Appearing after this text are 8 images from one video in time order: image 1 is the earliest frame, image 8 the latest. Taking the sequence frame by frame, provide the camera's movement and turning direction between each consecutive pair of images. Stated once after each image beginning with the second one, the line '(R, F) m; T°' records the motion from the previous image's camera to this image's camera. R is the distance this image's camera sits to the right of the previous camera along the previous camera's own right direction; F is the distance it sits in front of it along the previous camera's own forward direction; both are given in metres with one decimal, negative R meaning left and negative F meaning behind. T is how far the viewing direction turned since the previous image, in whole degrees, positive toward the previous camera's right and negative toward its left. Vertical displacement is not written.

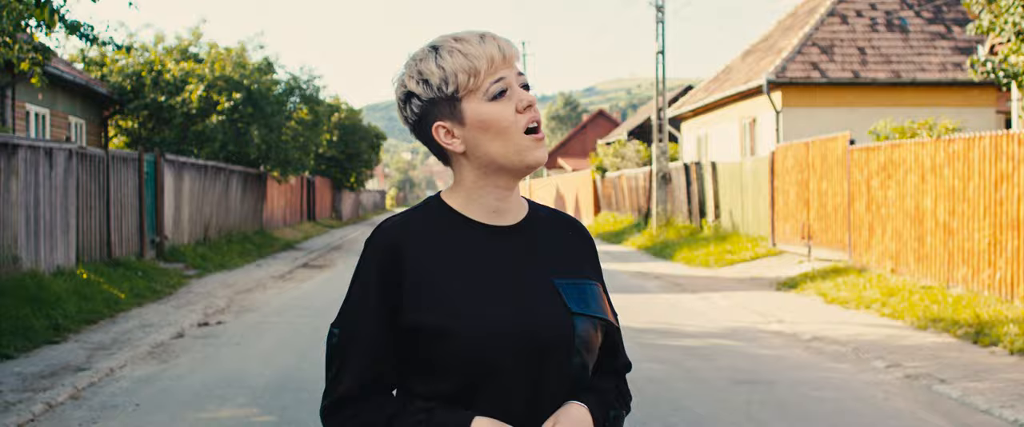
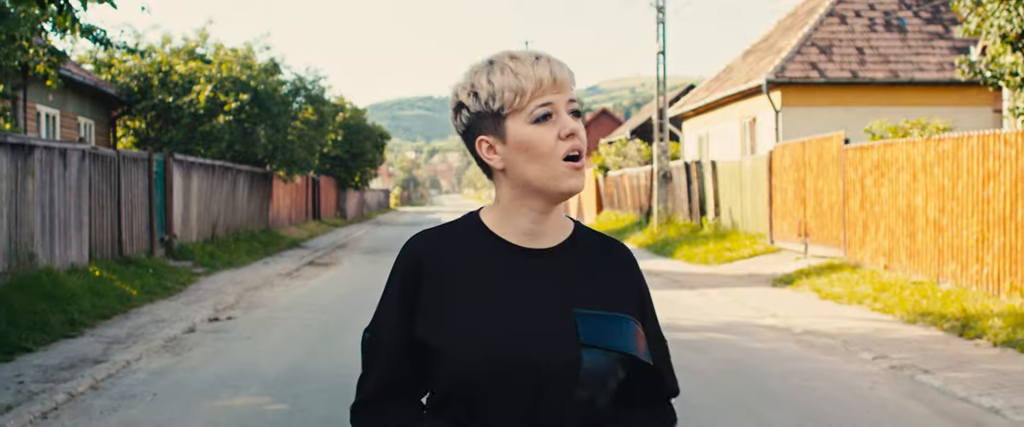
(0.0, -0.3) m; 0°
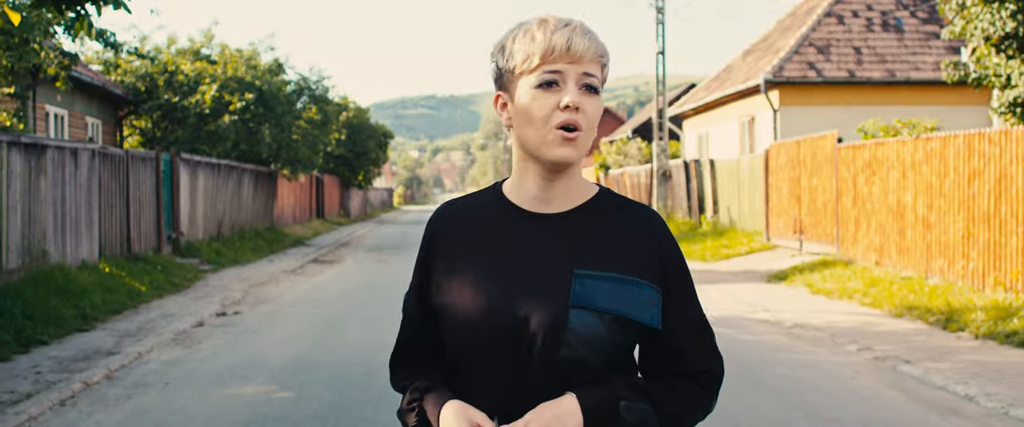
(+0.1, -0.3) m; 0°
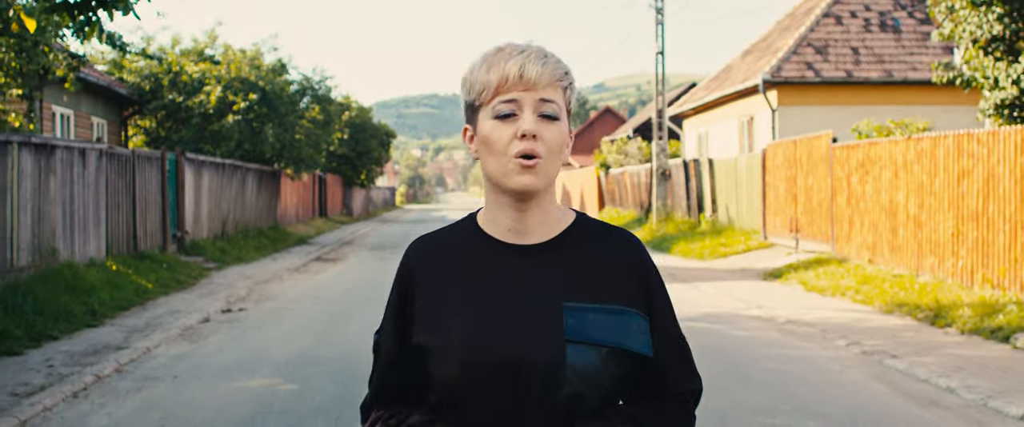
(0.0, -0.3) m; 0°
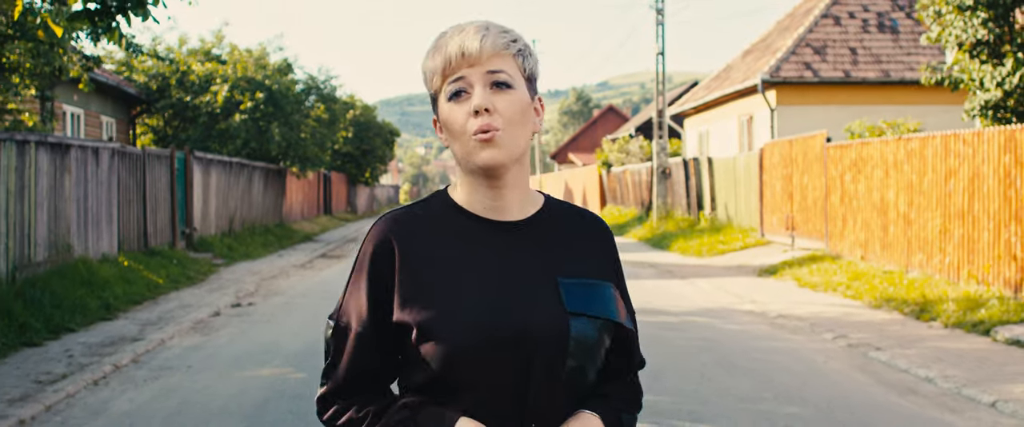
(0.0, -0.4) m; 0°
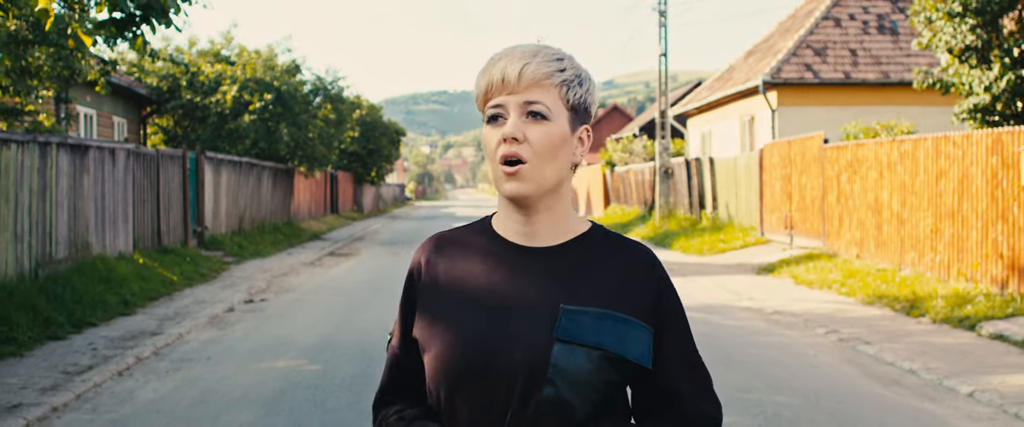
(0.0, -0.4) m; 0°
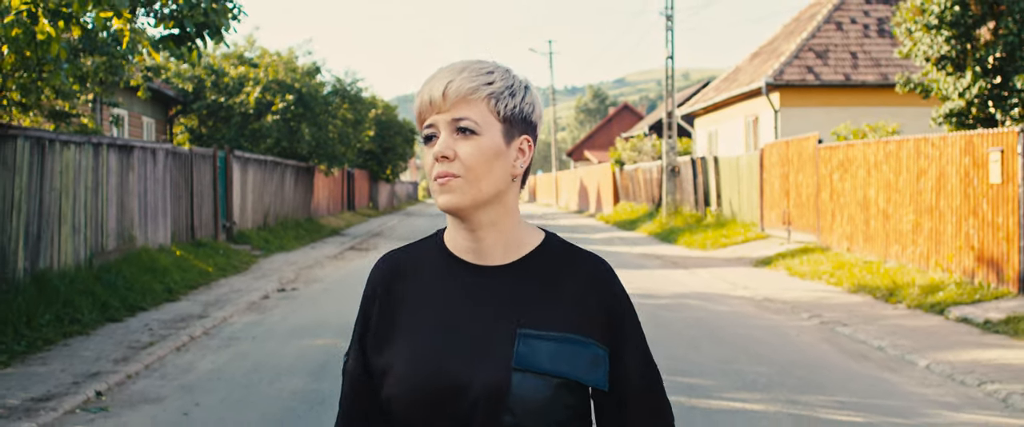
(0.0, -1.1) m; -1°
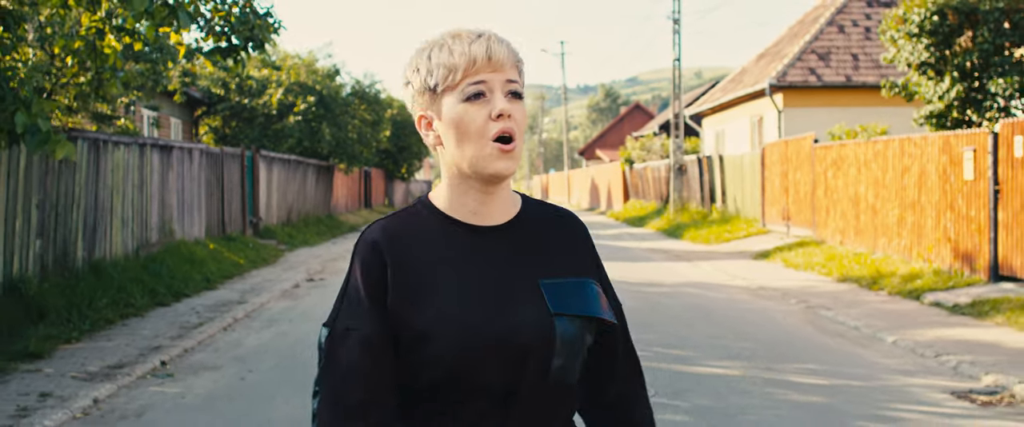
(0.0, -1.1) m; -1°
